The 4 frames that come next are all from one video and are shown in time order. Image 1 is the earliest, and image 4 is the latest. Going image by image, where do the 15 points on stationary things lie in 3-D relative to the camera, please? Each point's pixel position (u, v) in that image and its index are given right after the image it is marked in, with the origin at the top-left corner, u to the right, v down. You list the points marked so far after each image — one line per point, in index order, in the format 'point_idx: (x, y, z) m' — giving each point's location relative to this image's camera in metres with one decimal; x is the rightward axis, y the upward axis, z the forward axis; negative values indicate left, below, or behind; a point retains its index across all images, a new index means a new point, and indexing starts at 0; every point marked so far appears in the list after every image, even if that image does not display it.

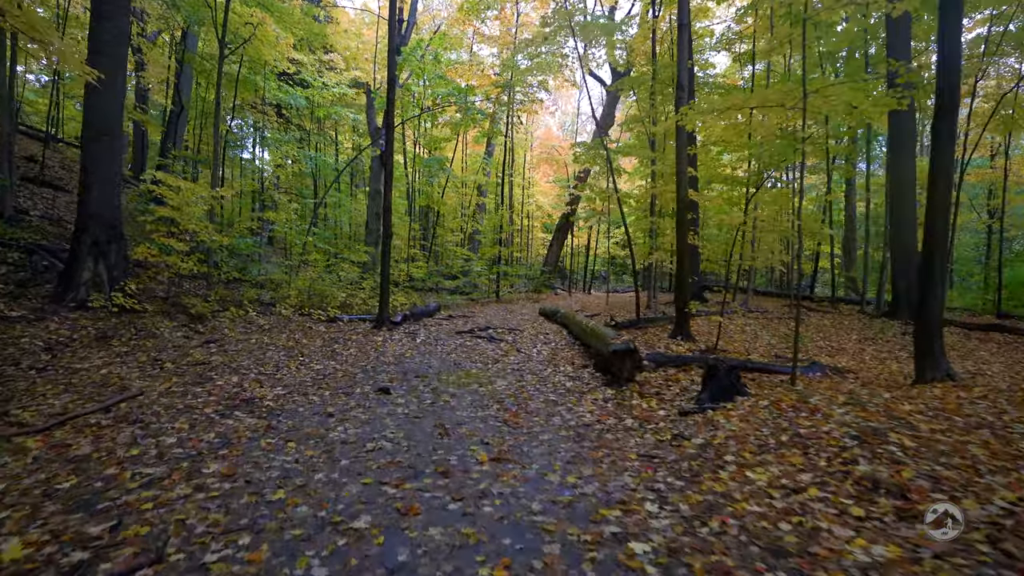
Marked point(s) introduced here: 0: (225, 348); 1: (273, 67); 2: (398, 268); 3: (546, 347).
0: (-4.0, -0.9, +7.1) m
1: (-9.0, +8.3, +19.2) m
2: (-4.0, +0.7, +18.1) m
3: (+0.5, -0.9, +7.8) m
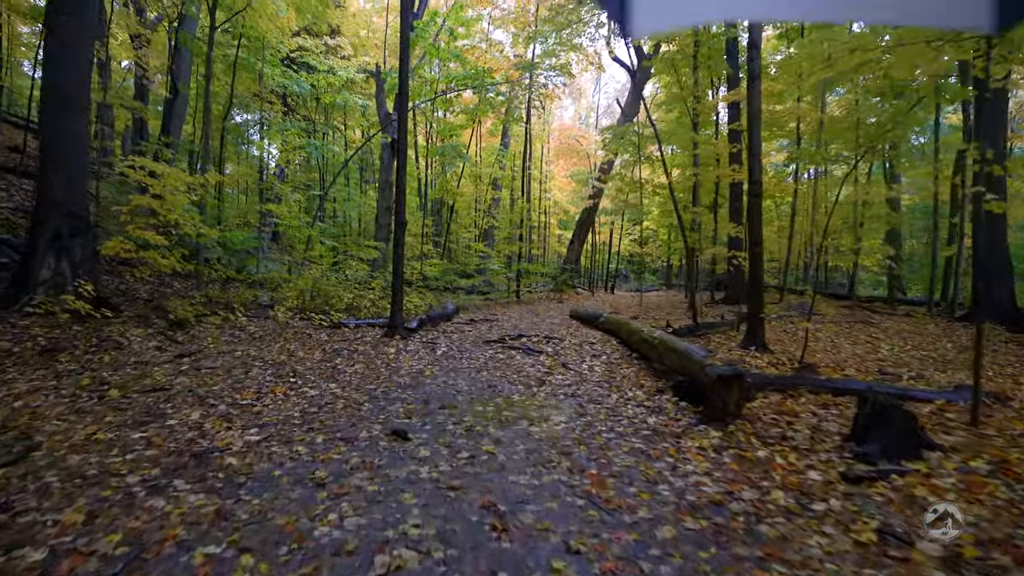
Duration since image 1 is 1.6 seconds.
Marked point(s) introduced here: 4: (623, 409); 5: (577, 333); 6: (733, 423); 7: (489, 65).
0: (-3.5, -0.9, +5.7) m
1: (-8.3, +8.3, +17.9) m
2: (-3.3, +0.7, +16.7) m
3: (+1.1, -0.9, +6.3) m
4: (+1.0, -1.1, +4.5) m
5: (+1.1, -0.8, +8.6) m
6: (+1.7, -1.0, +4.0) m
7: (-0.8, +8.1, +18.3) m
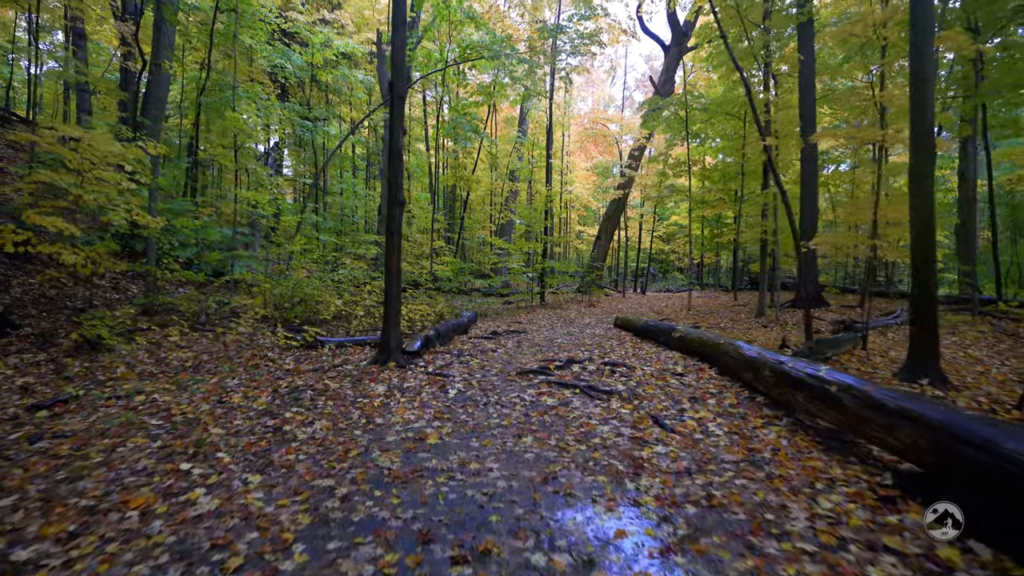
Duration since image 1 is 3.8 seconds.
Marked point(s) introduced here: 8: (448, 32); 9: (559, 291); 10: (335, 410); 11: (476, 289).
0: (-3.1, -0.9, +3.3) m
1: (-7.6, +8.2, +15.7) m
2: (-2.6, +0.7, +14.3) m
3: (+1.5, -1.0, +3.8) m
4: (+1.4, -1.1, +2.1) m
5: (+1.6, -0.8, +6.1) m
6: (+2.1, -1.1, +1.5) m
7: (-0.1, +8.0, +15.9) m
8: (-2.0, +7.8, +15.5) m
9: (+1.8, -0.1, +19.1) m
10: (-1.4, -1.0, +4.1) m
11: (-1.1, 0.0, +16.1) m
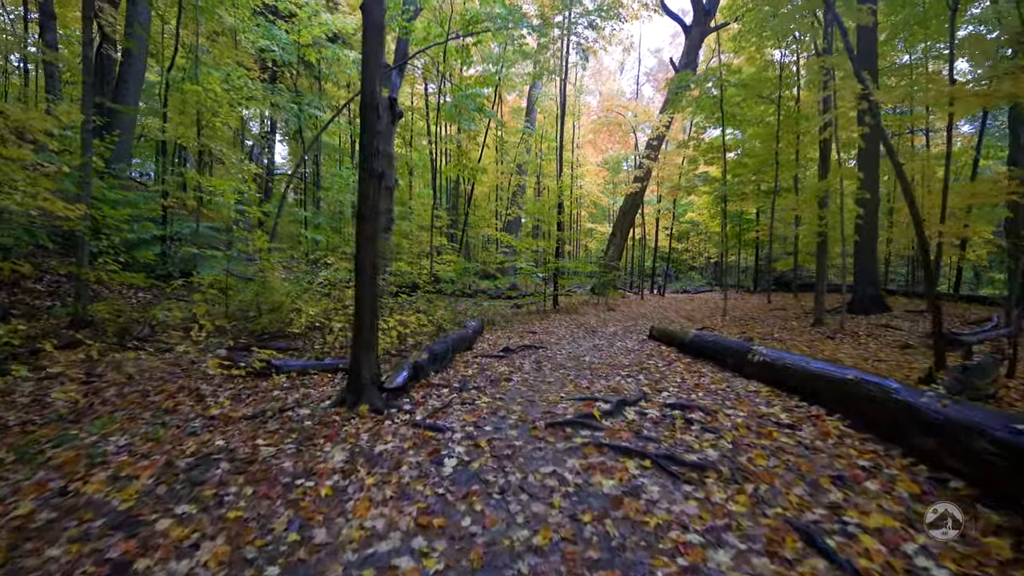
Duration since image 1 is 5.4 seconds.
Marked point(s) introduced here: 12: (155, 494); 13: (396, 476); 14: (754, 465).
0: (-2.9, -1.0, +1.7) m
1: (-7.4, +8.1, +14.0) m
2: (-2.4, +0.6, +12.7) m
3: (+1.7, -1.1, +2.1) m
4: (+1.5, -1.2, +0.4) m
5: (+1.8, -0.9, +4.4) m
6: (+2.2, -1.1, -0.2) m
7: (+0.1, +7.9, +14.2) m
8: (-1.7, +7.7, +13.8) m
9: (+2.1, -0.1, +17.4) m
10: (-1.3, -1.0, +2.4) m
11: (-0.8, -0.1, +14.4) m
12: (-1.8, -1.0, +2.5) m
13: (-0.7, -1.0, +2.8) m
14: (+1.4, -1.0, +2.9) m
